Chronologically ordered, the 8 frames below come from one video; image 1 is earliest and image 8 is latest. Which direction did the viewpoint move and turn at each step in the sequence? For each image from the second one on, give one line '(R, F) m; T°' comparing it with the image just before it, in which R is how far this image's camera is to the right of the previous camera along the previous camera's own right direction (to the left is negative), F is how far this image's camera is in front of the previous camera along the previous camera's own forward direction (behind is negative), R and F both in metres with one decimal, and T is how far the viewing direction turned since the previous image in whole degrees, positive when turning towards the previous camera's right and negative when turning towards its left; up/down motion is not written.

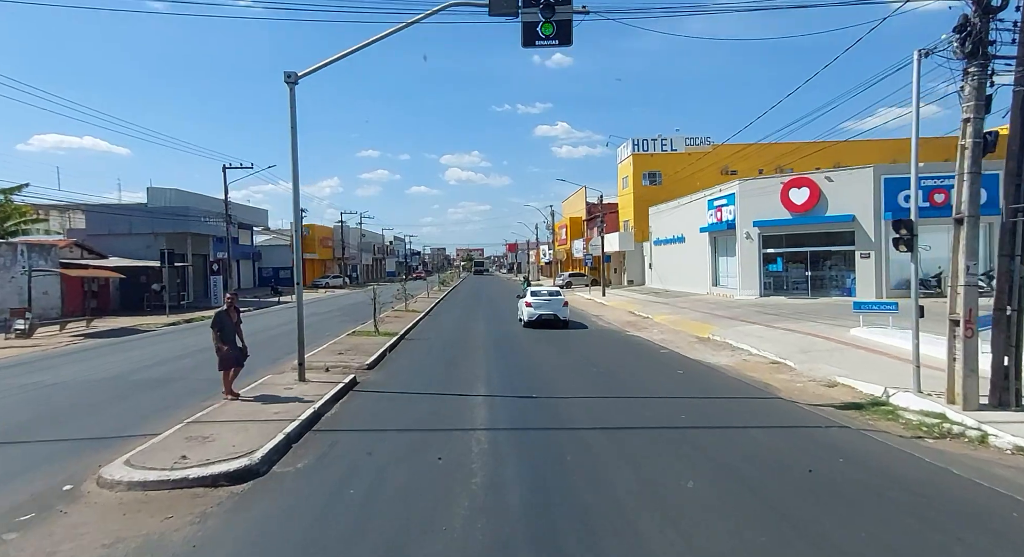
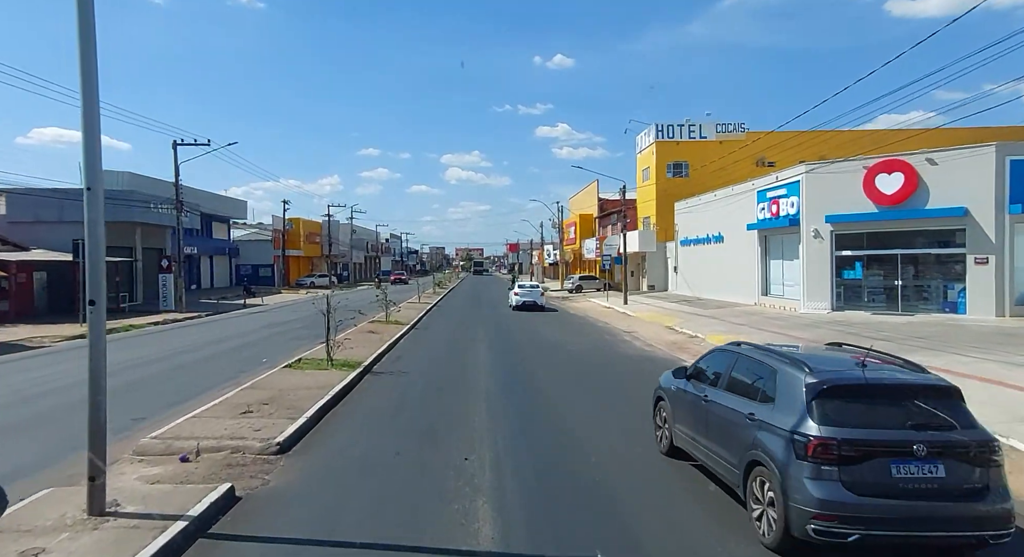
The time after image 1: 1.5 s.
(-0.4, +5.9) m; 0°
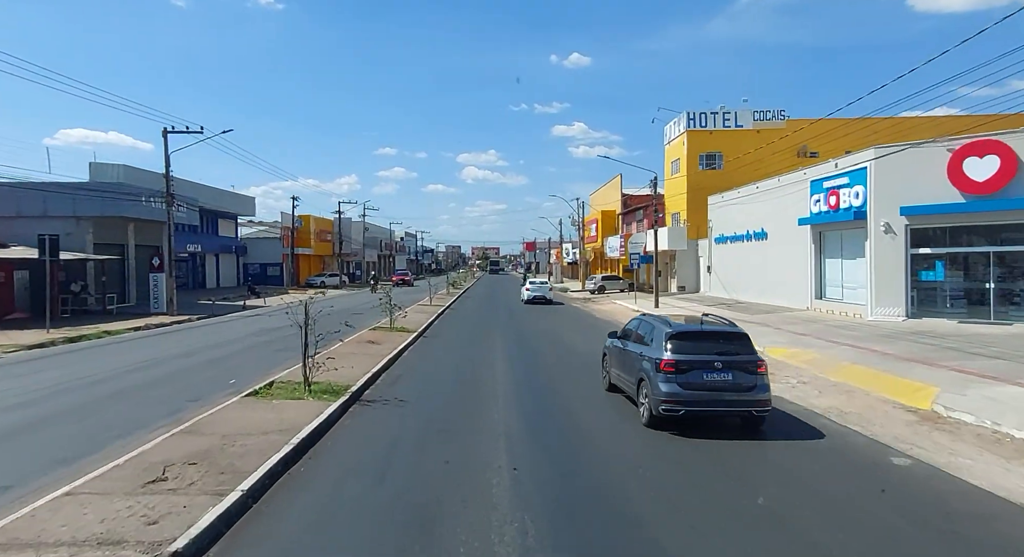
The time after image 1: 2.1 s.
(-0.2, +2.9) m; -2°
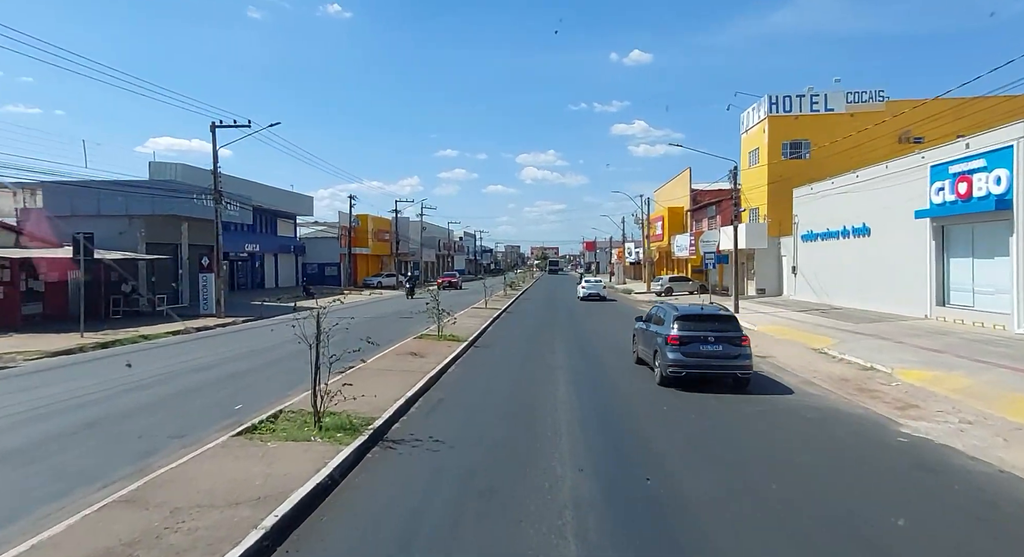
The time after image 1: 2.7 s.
(-0.1, +2.5) m; -6°
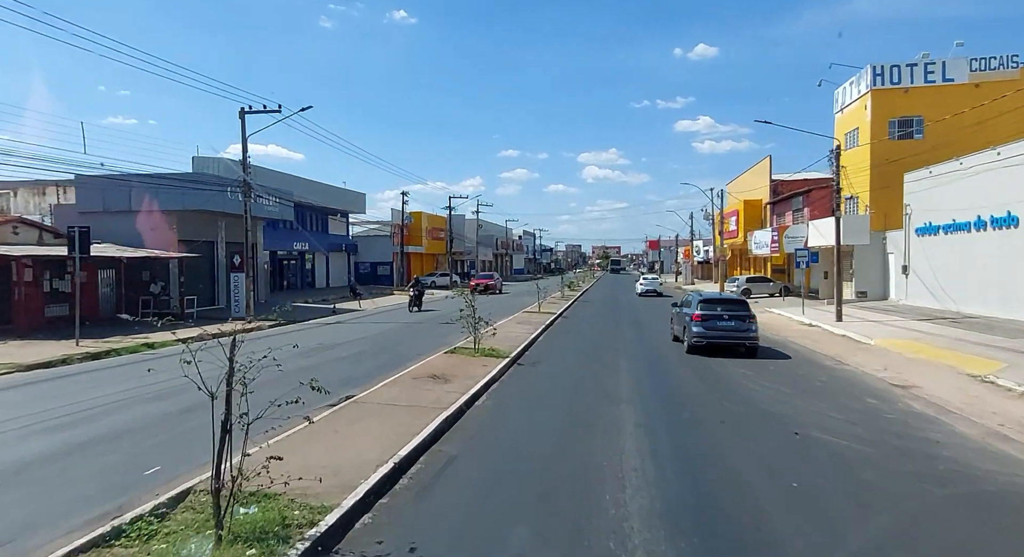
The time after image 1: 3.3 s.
(+0.2, +3.4) m; -6°
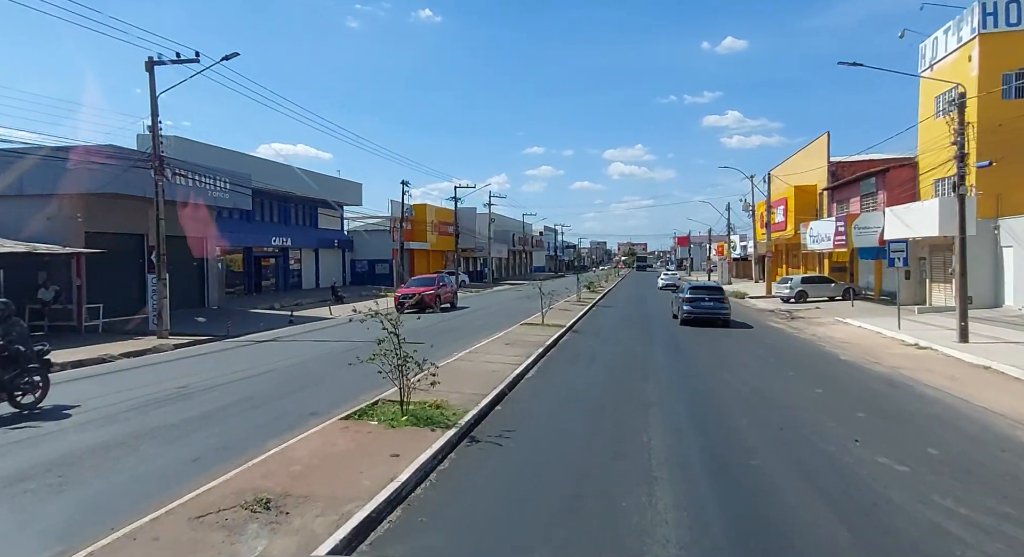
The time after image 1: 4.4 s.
(+1.0, +6.3) m; -2°
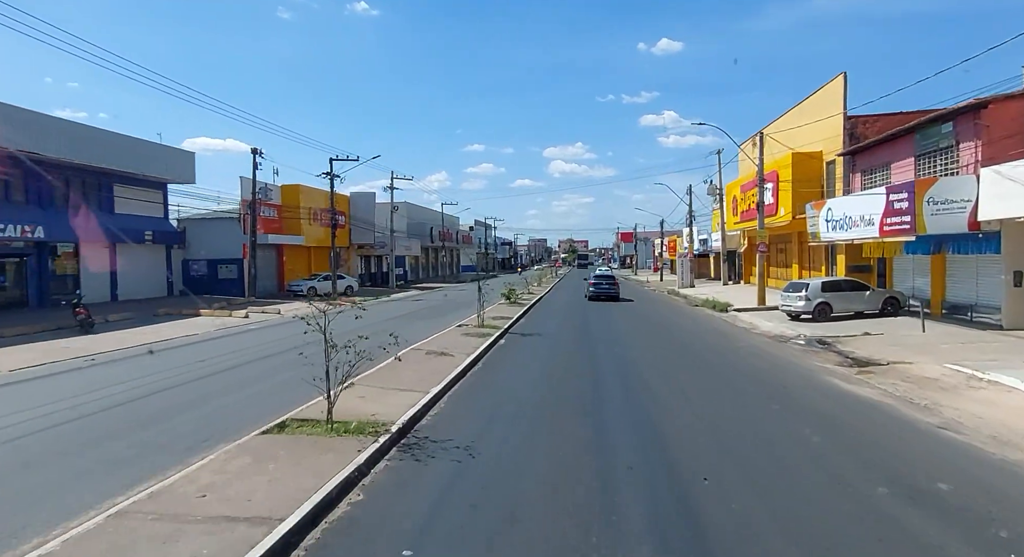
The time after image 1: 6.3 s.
(+2.8, +12.9) m; +6°
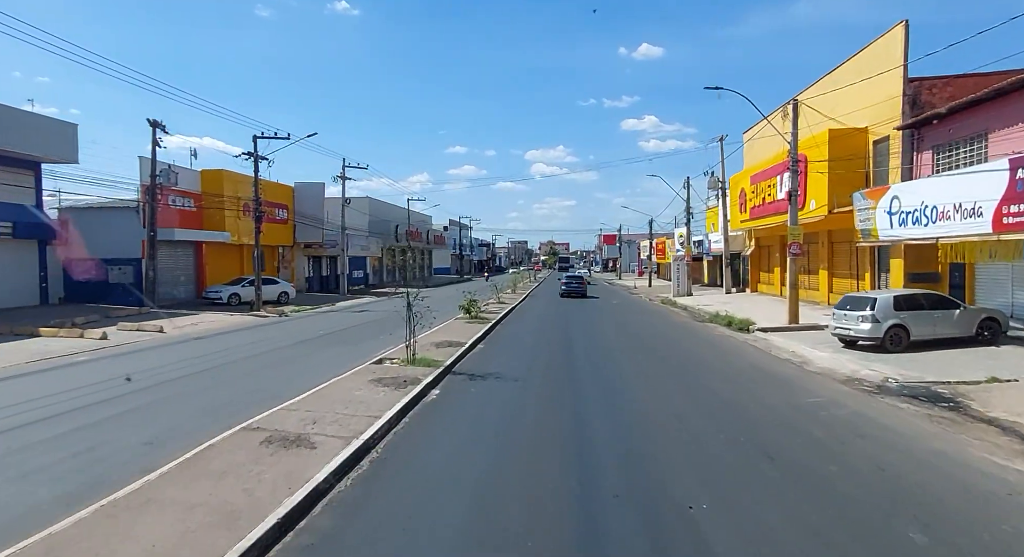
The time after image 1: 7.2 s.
(+0.8, +6.8) m; +2°
